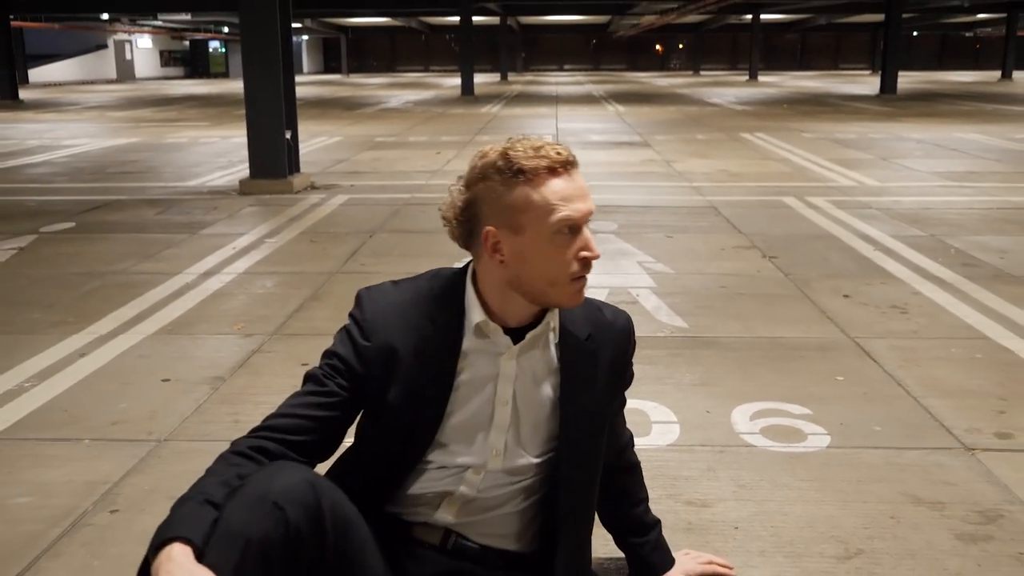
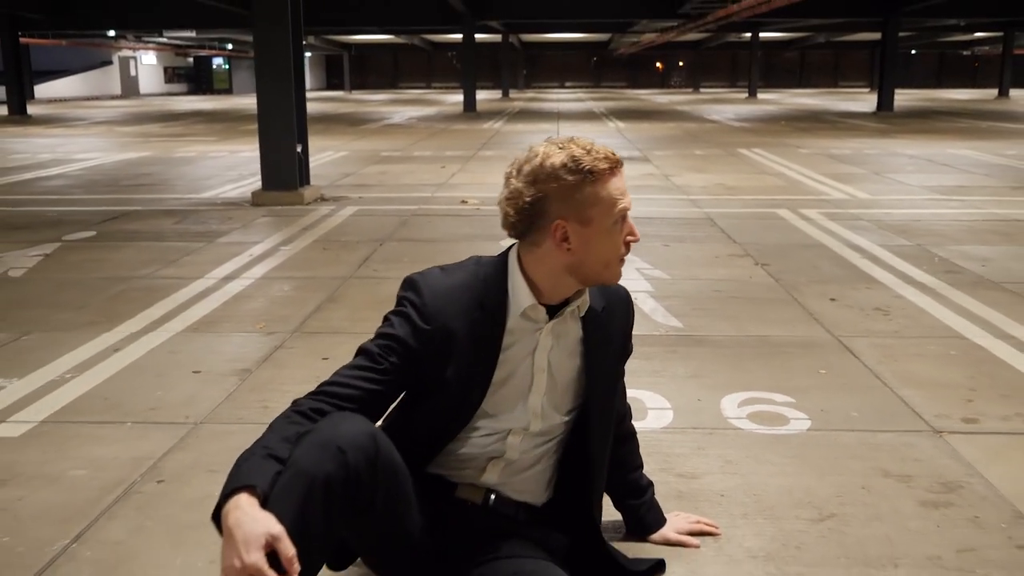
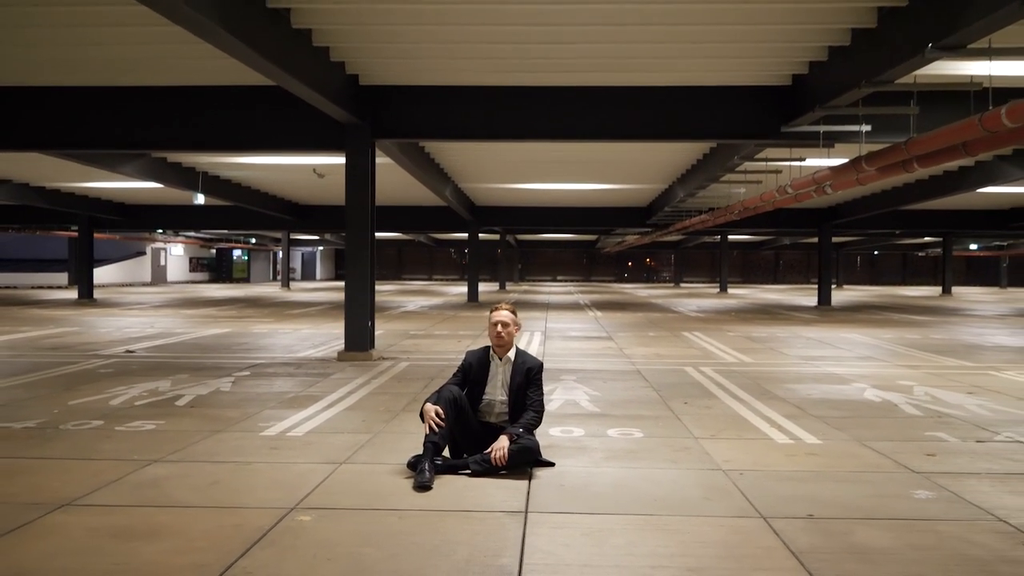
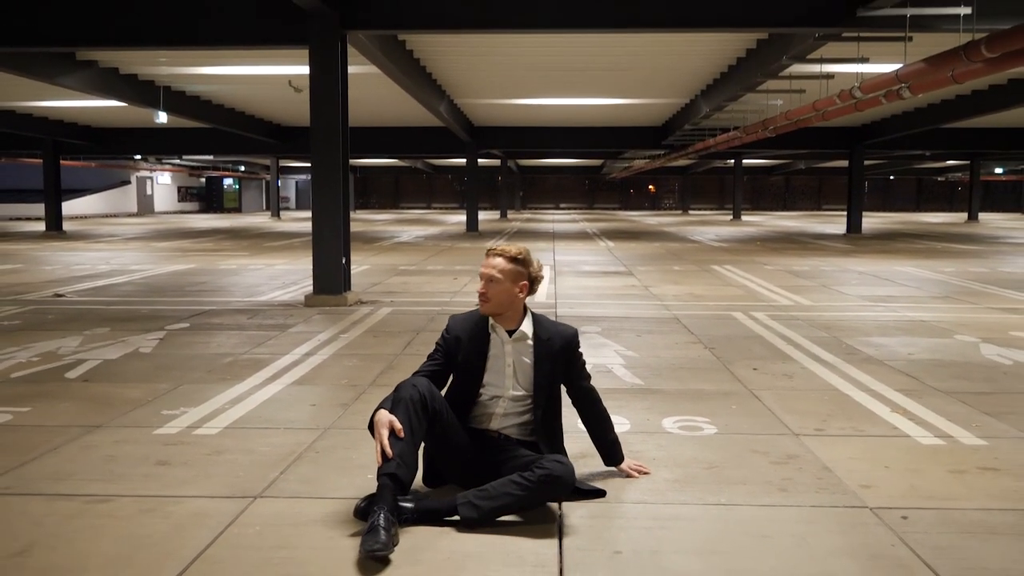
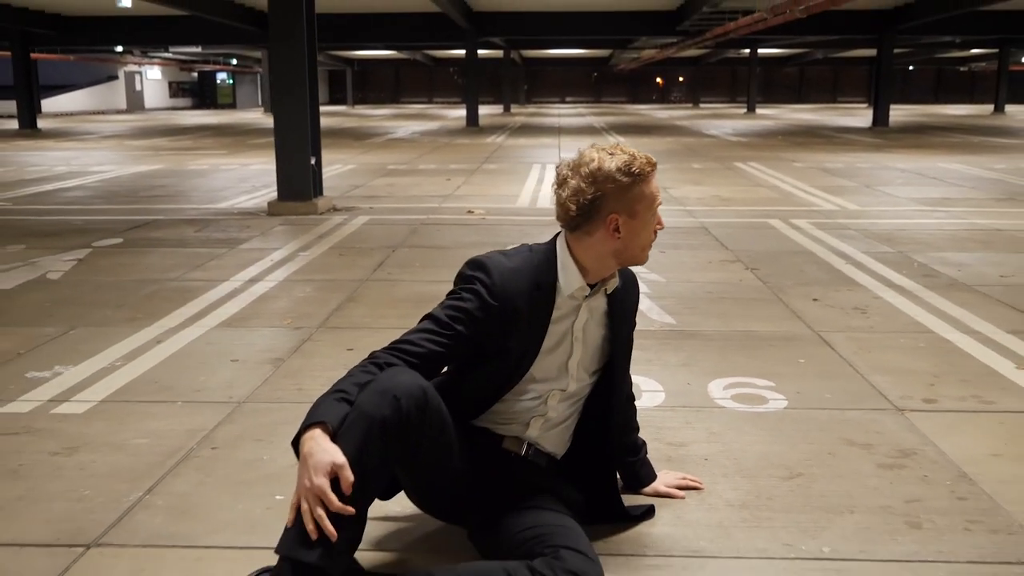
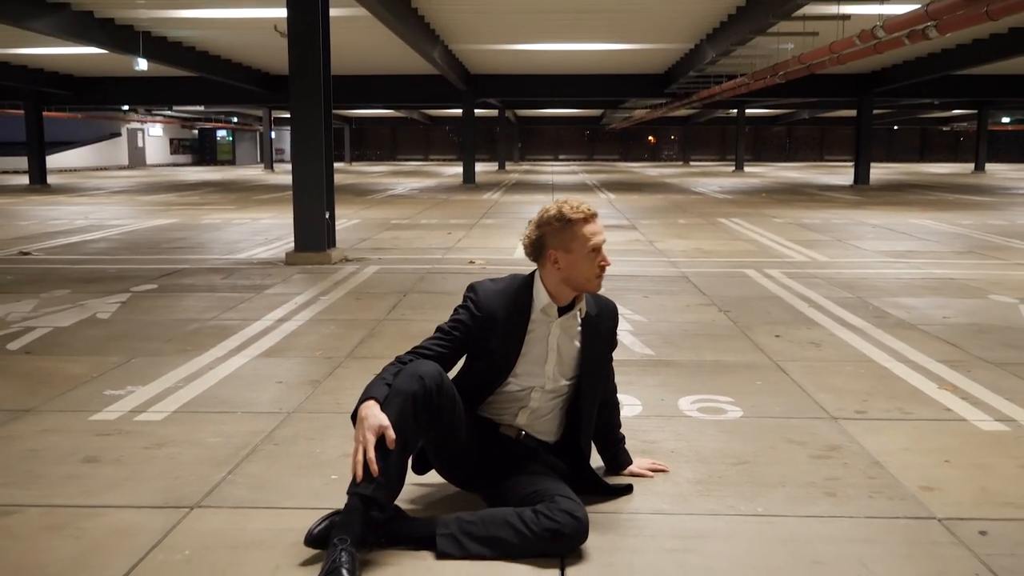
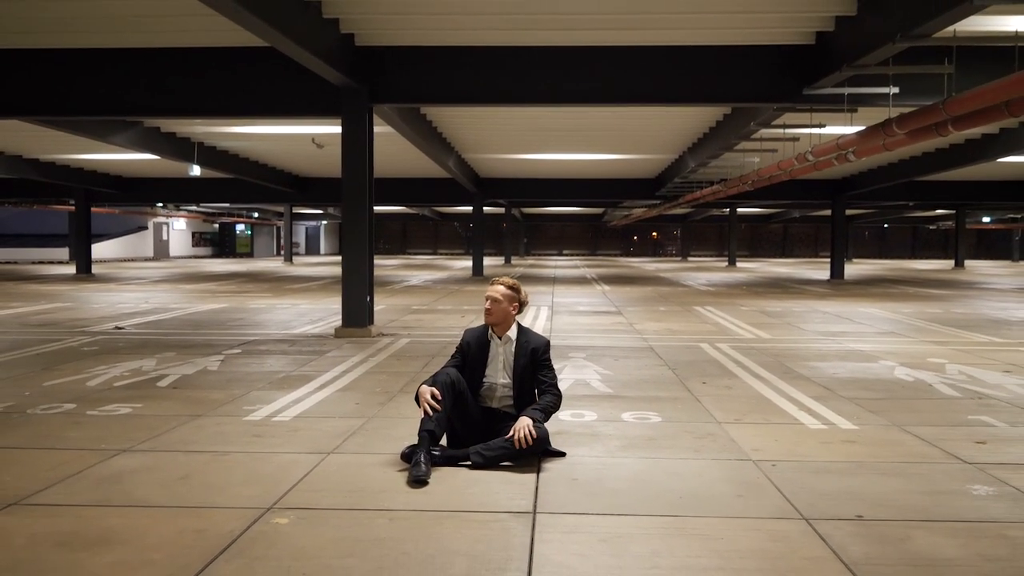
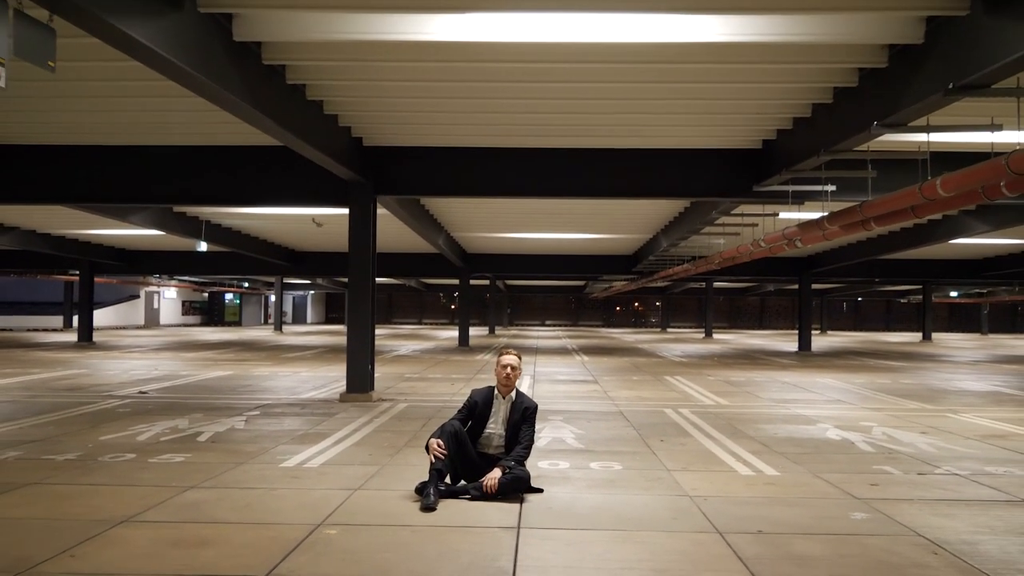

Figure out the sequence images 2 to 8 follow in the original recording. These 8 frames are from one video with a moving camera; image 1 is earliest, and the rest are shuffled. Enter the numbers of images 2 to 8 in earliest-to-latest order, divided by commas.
2, 5, 6, 4, 7, 3, 8
